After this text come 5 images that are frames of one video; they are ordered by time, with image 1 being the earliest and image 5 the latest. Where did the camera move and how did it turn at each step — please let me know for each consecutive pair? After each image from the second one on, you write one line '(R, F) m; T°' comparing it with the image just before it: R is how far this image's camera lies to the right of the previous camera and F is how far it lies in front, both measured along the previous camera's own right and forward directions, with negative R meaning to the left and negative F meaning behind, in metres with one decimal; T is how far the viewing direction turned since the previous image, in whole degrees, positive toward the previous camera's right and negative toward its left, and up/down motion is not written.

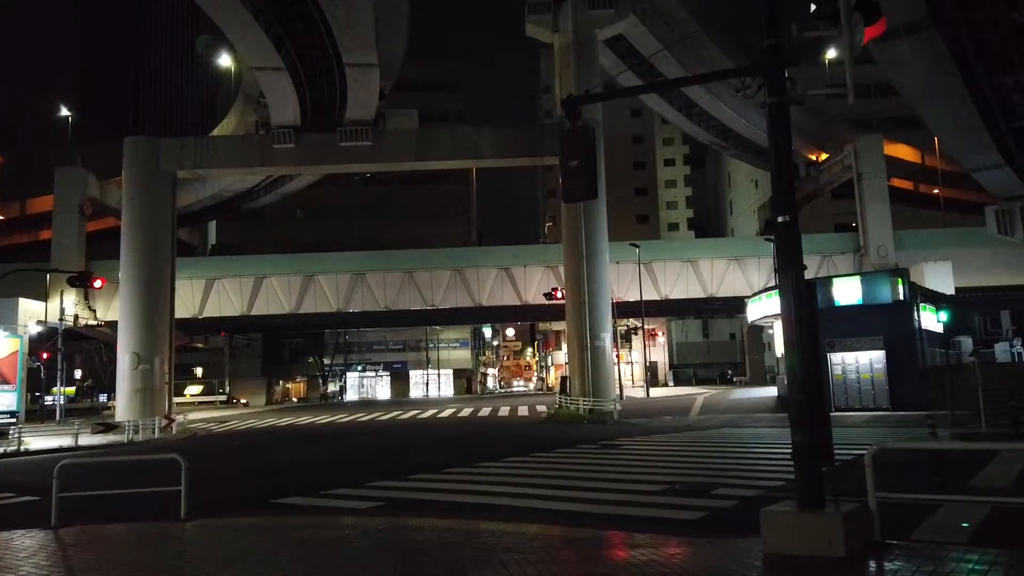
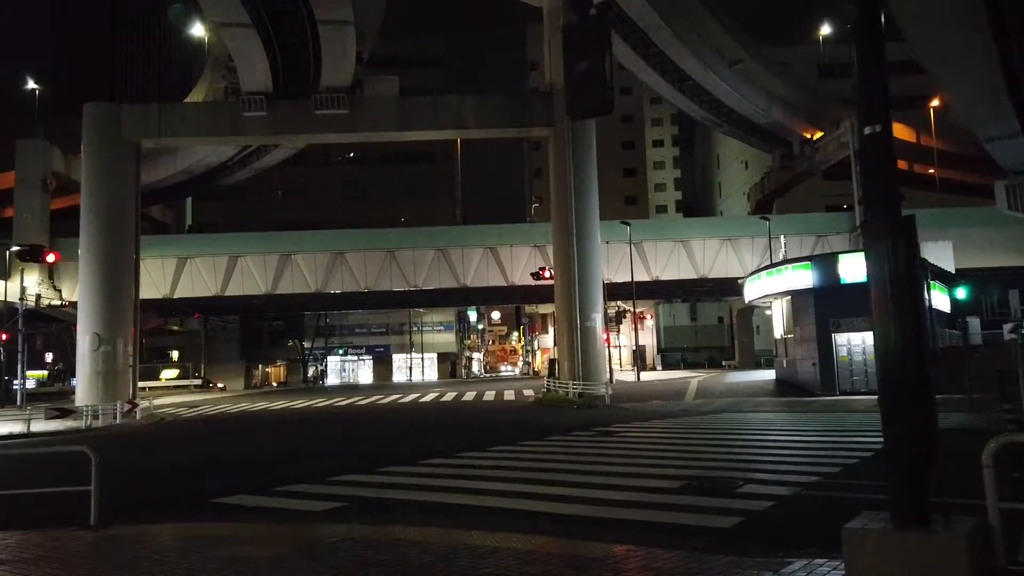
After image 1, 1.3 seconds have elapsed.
(0.0, +1.7) m; +1°
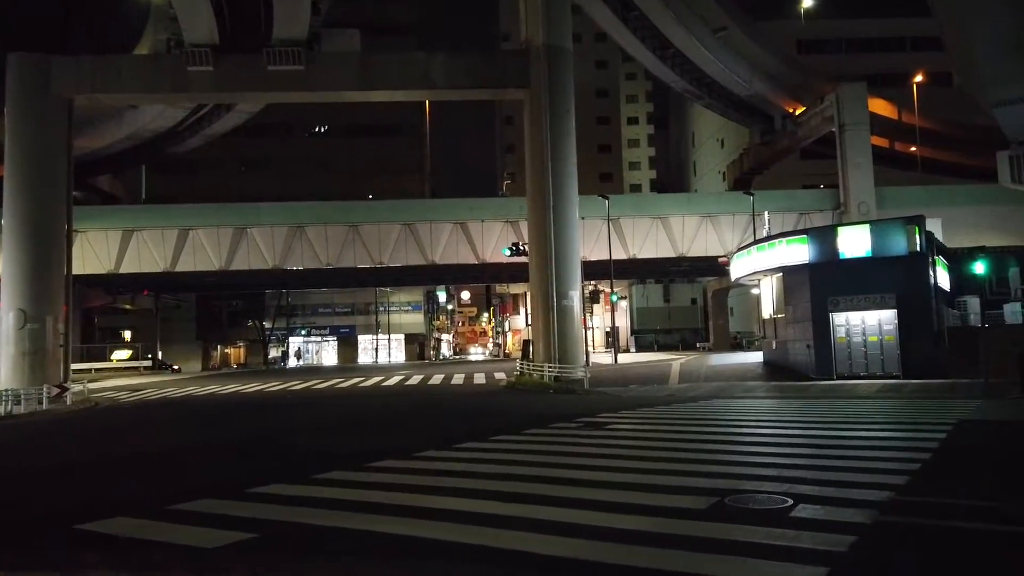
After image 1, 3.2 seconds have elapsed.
(0.0, +2.4) m; +2°
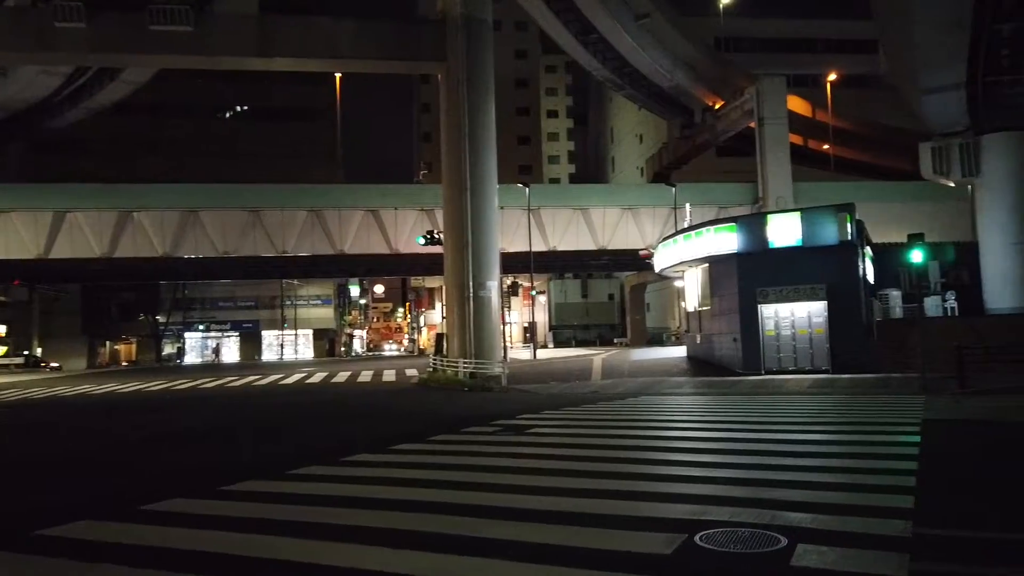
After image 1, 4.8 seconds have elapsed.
(+0.2, +2.0) m; +6°
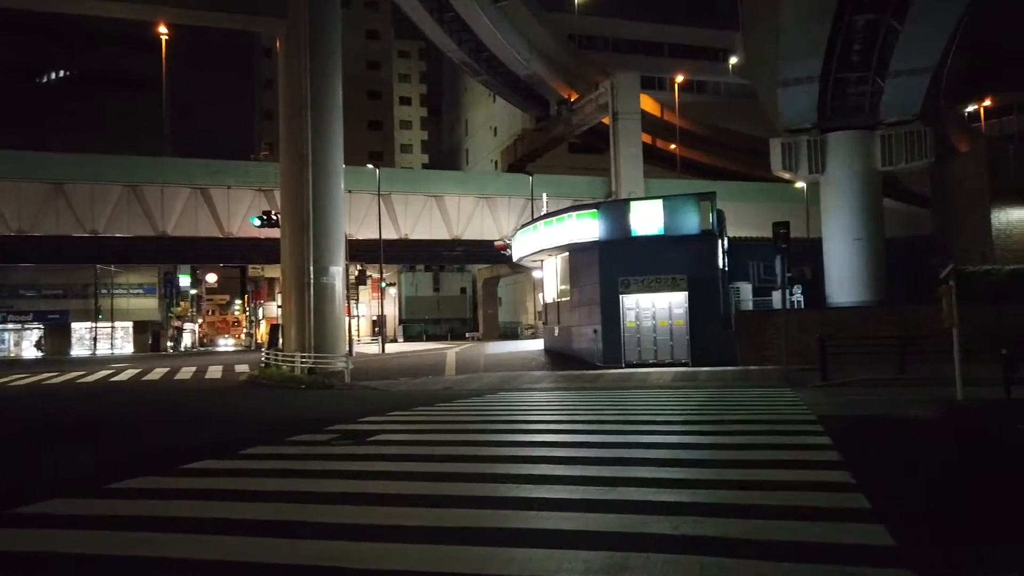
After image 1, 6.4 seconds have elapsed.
(+0.1, +2.0) m; +11°
